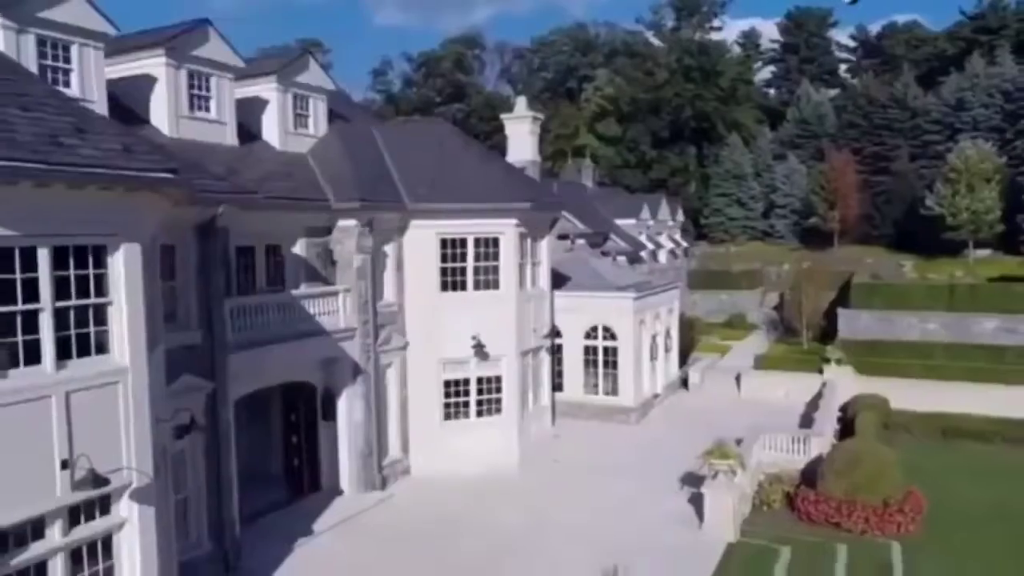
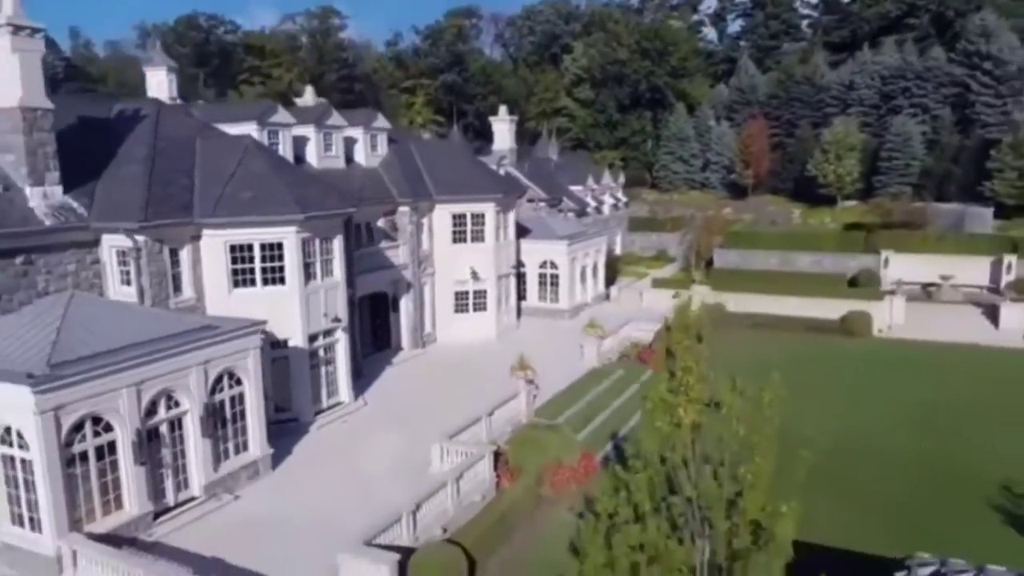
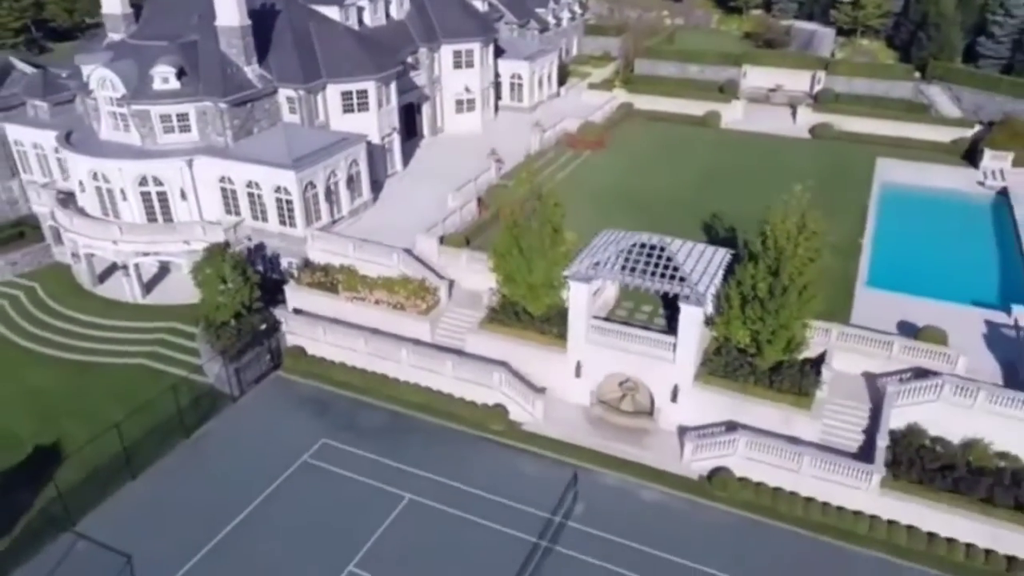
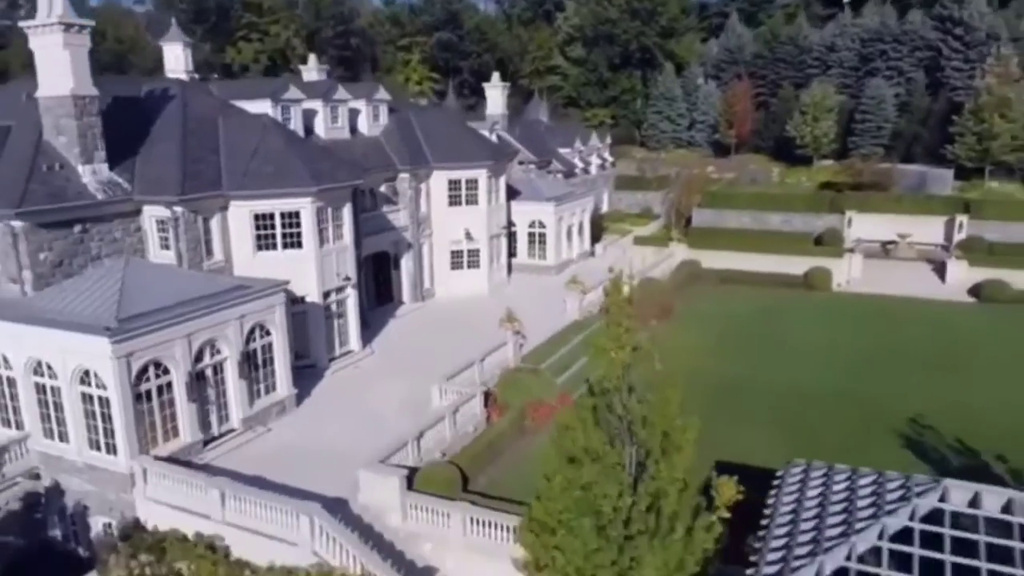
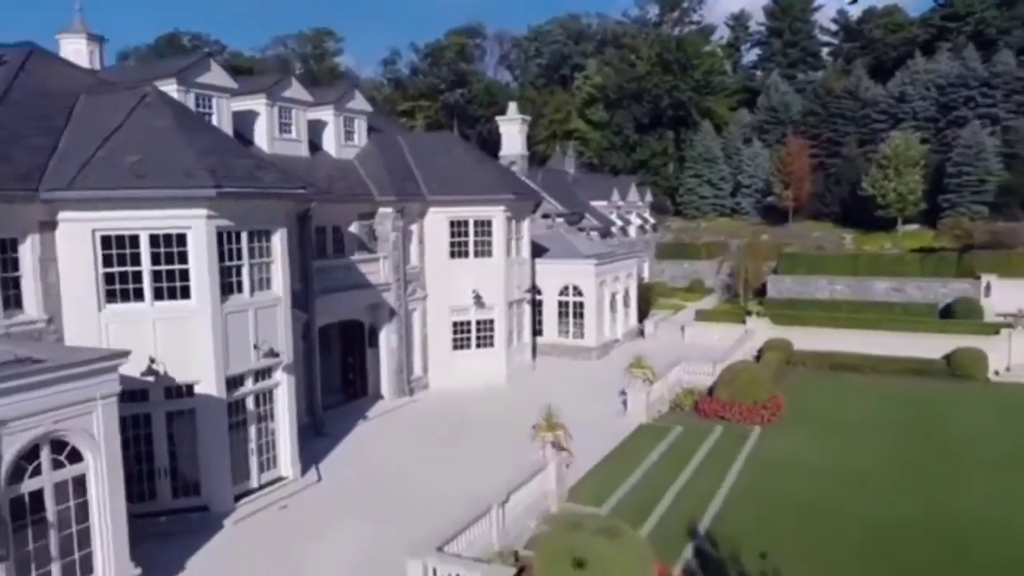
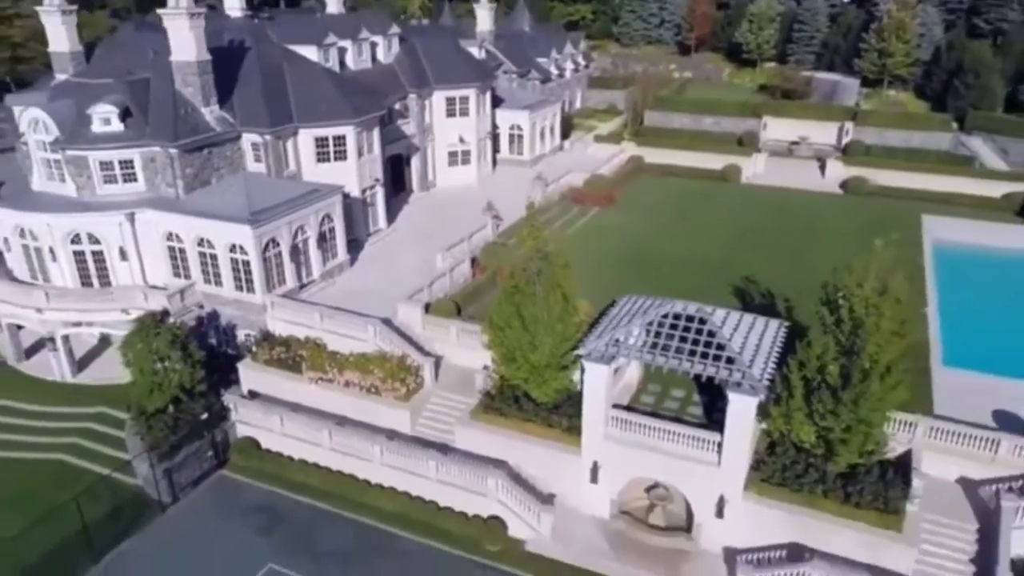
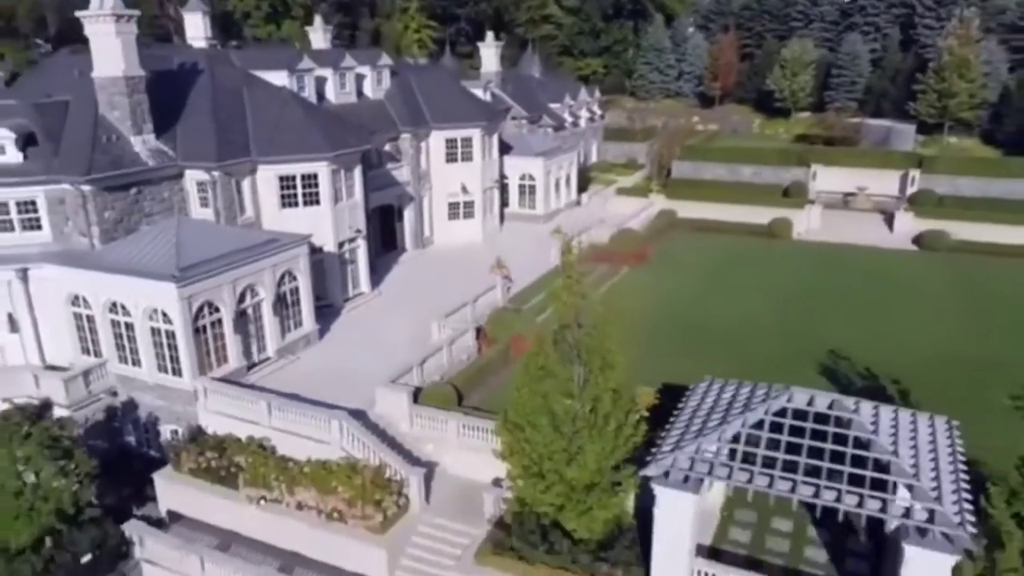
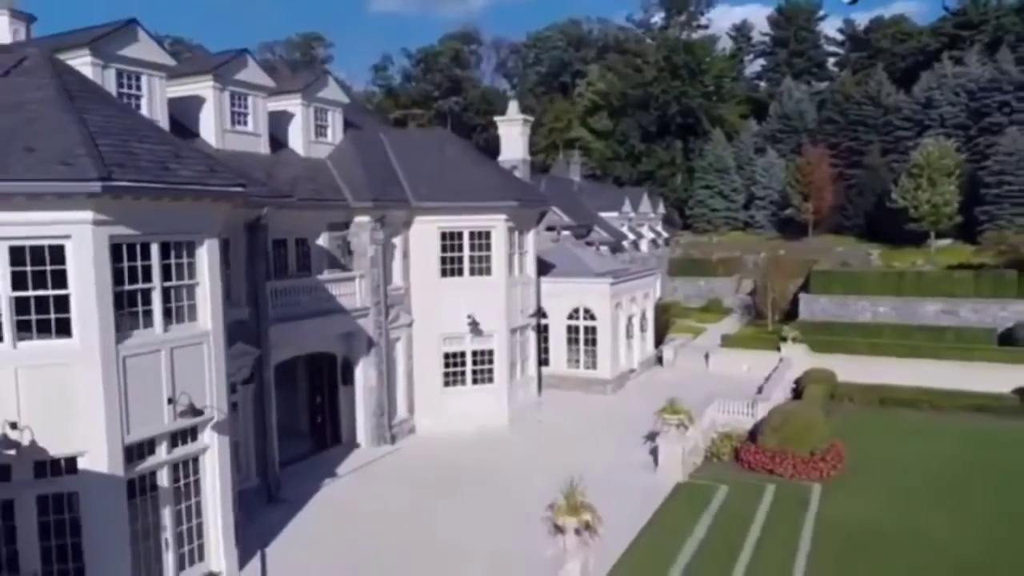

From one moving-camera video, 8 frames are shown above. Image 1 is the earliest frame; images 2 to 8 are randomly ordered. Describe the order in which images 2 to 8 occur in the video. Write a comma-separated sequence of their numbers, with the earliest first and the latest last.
8, 5, 2, 4, 7, 6, 3
